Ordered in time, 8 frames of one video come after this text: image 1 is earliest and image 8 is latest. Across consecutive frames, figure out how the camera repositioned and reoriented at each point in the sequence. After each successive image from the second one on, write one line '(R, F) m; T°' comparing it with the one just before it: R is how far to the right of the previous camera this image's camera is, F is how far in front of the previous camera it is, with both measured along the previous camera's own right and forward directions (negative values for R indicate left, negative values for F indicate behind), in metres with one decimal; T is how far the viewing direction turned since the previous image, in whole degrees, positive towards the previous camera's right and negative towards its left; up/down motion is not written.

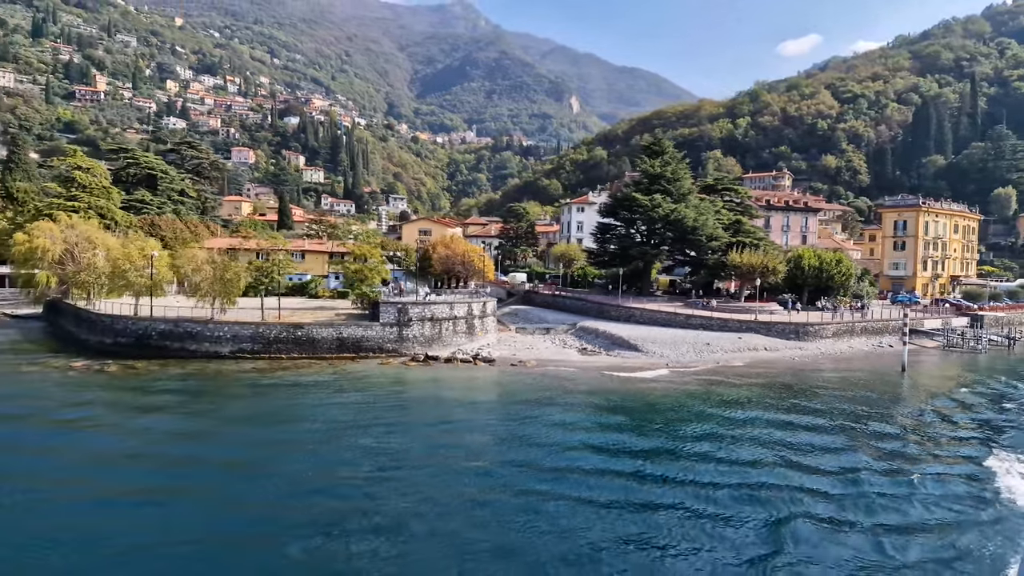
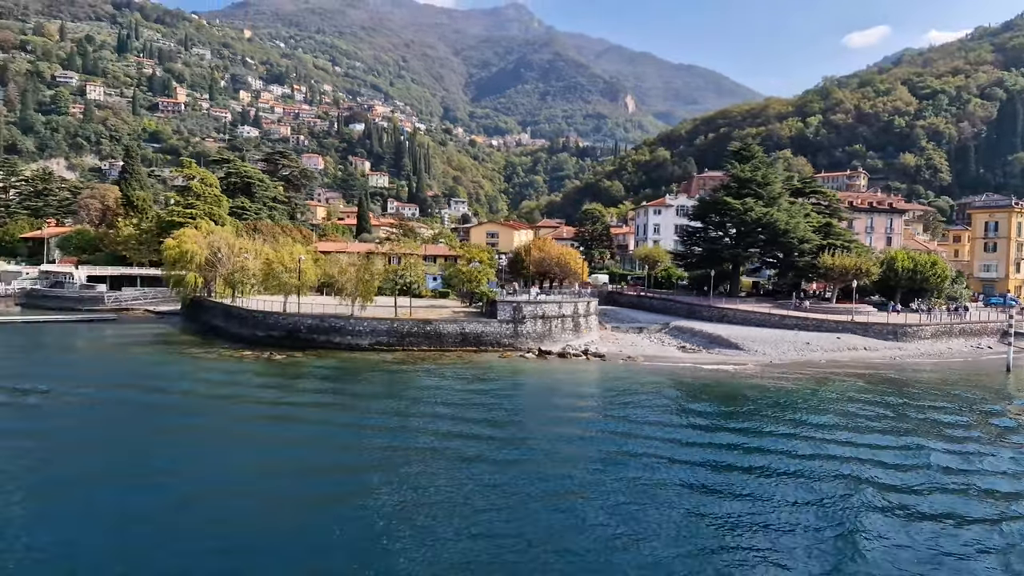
(-2.2, -2.1) m; -5°
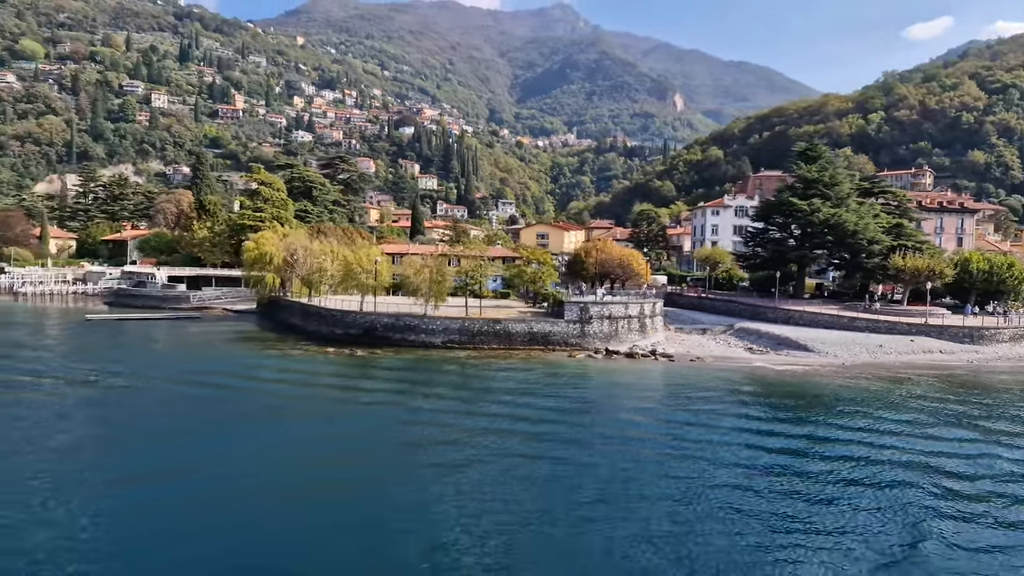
(-1.0, -0.7) m; -4°
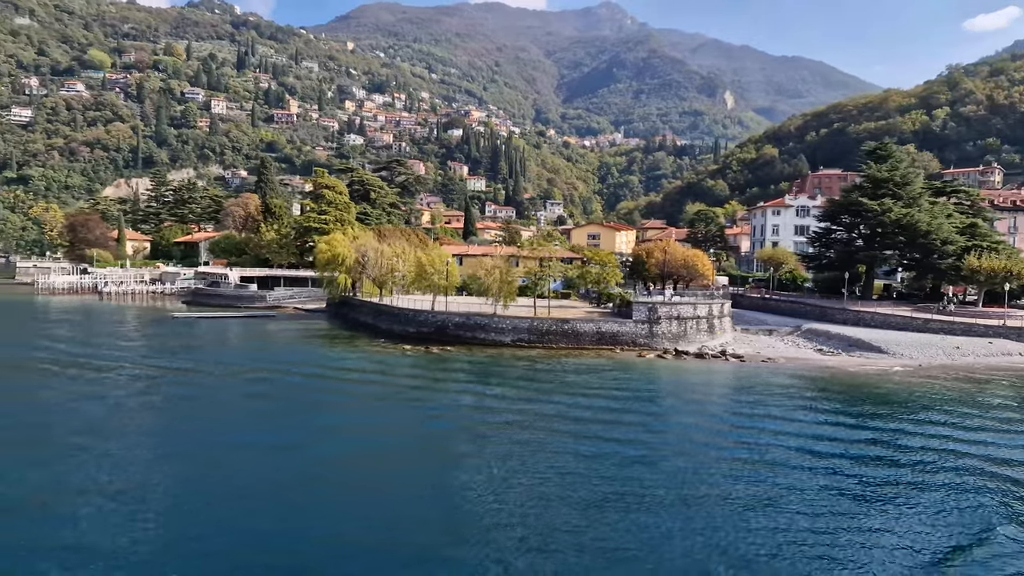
(-1.1, -0.7) m; -4°
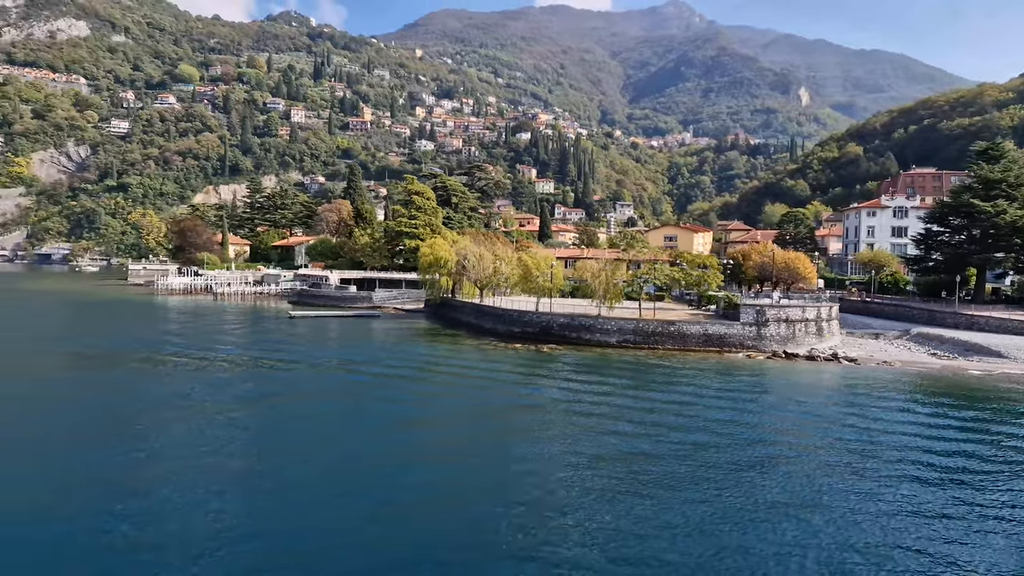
(-2.0, -1.3) m; -5°
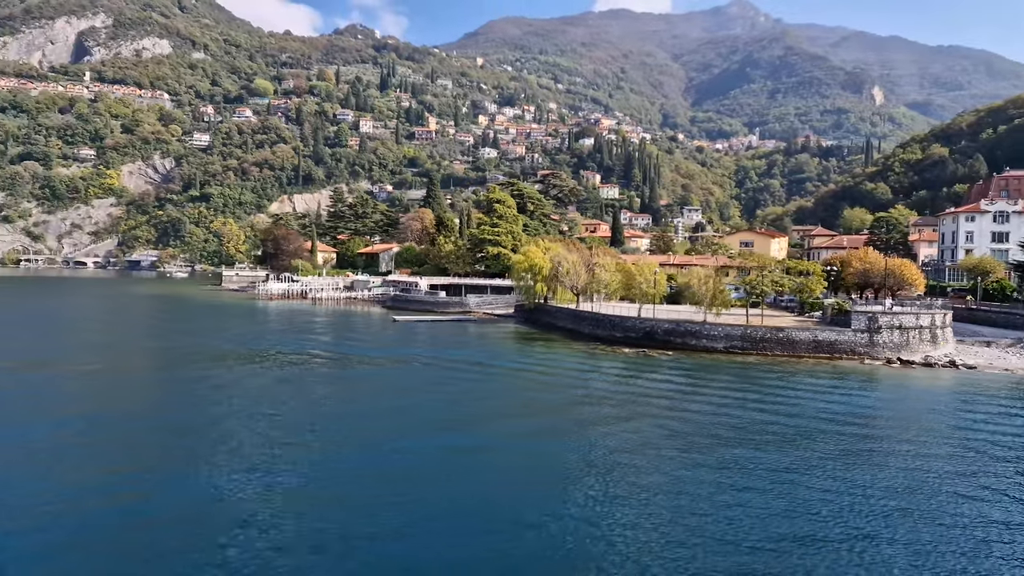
(-2.4, -1.3) m; -5°
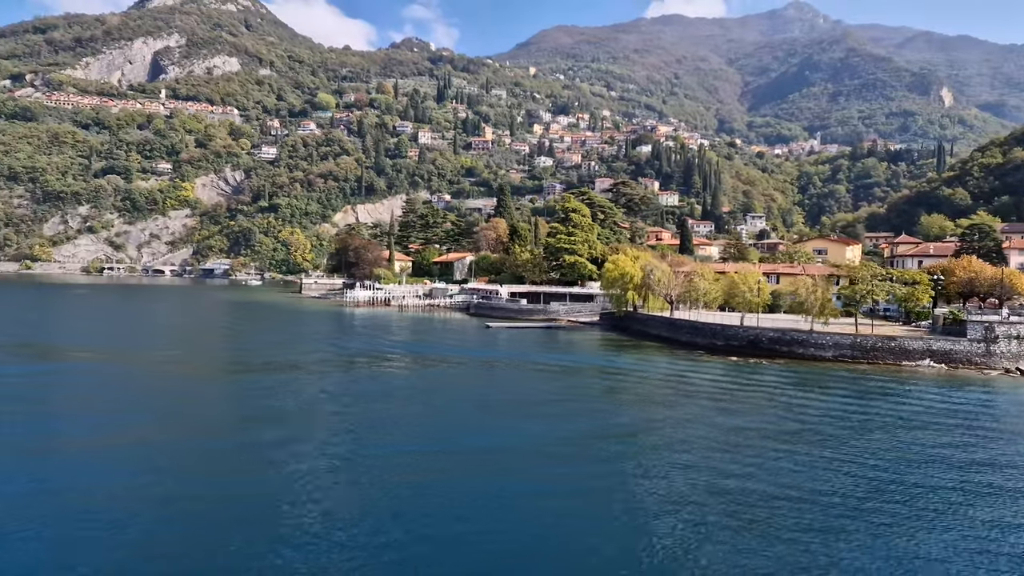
(-2.9, -1.6) m; -4°
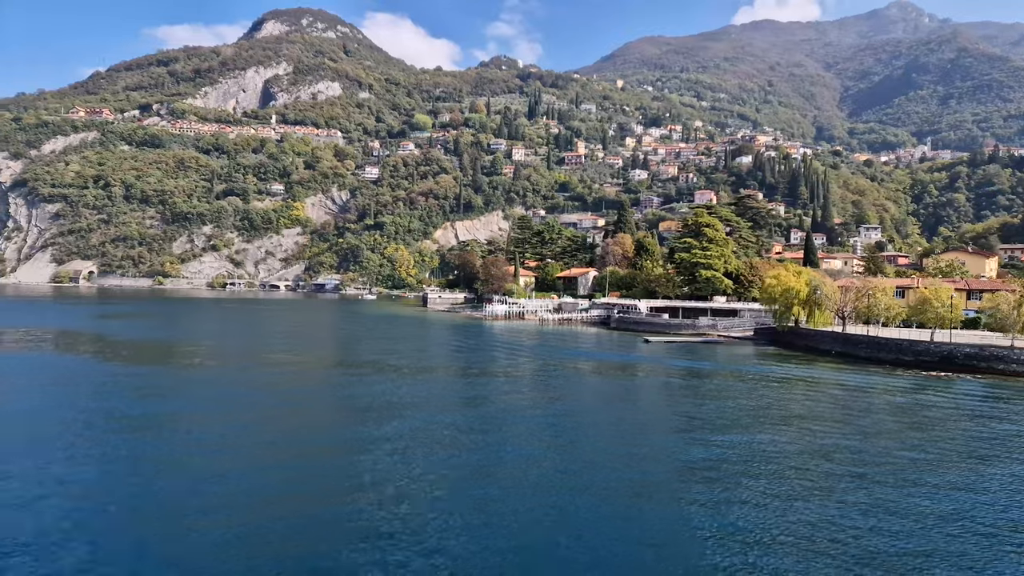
(-5.8, -3.0) m; -7°
